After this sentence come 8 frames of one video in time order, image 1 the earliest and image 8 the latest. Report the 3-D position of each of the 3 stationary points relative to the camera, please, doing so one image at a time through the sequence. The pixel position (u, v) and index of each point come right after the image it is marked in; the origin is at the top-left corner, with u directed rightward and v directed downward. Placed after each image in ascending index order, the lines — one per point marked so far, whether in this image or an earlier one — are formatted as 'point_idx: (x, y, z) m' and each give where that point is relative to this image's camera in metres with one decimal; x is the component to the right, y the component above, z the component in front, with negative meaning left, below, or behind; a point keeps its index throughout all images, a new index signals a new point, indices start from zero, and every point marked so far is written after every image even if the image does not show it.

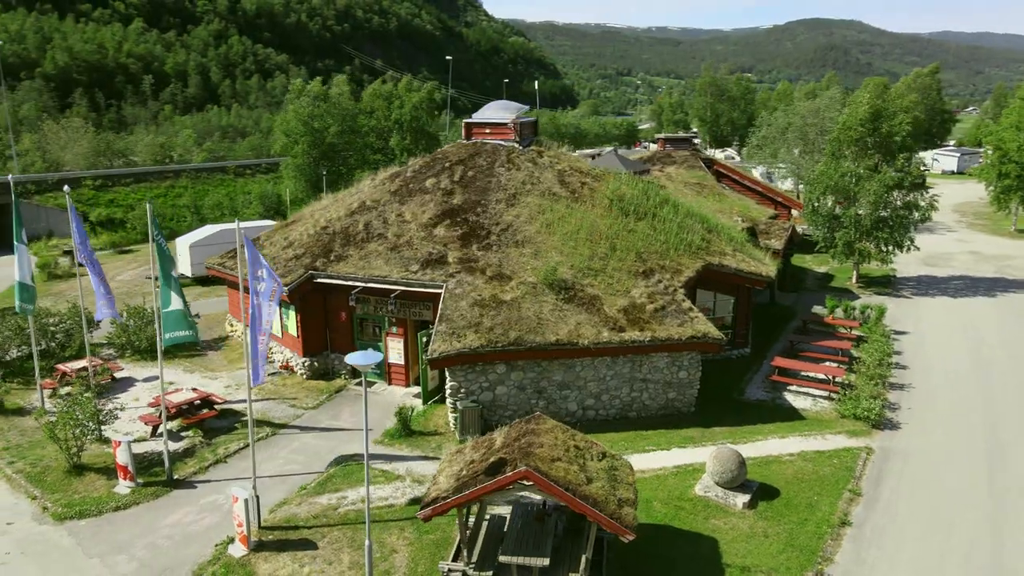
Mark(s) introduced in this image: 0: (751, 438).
0: (+5.3, -3.3, +16.2) m
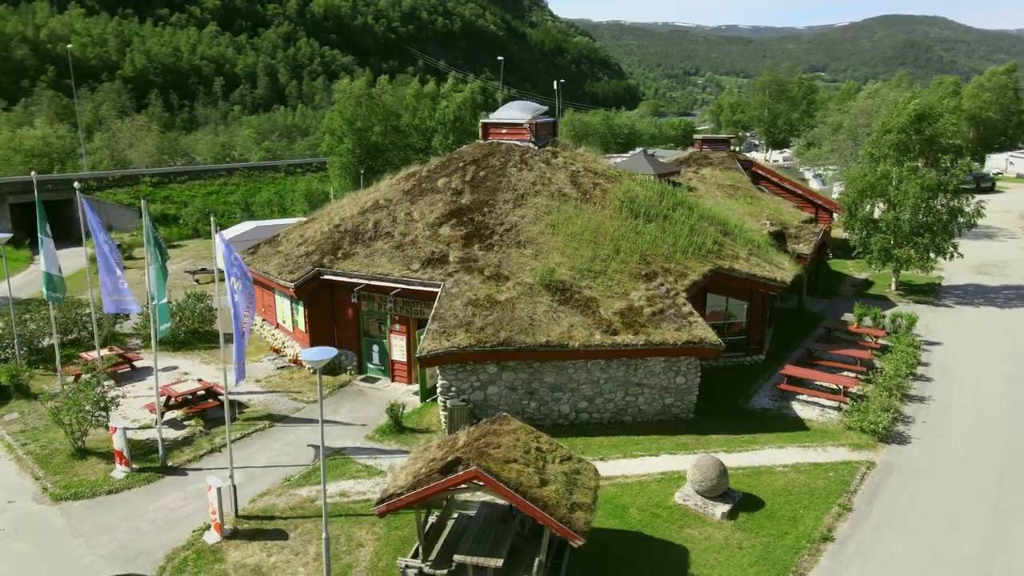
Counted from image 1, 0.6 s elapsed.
0: (+5.1, -3.4, +15.8) m
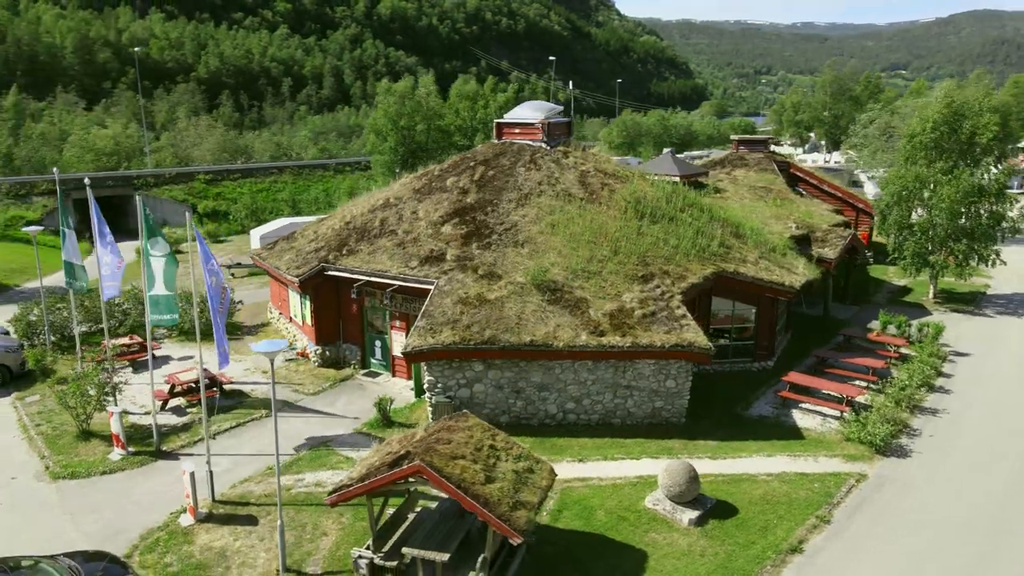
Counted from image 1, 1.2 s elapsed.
0: (+4.7, -3.5, +15.4) m
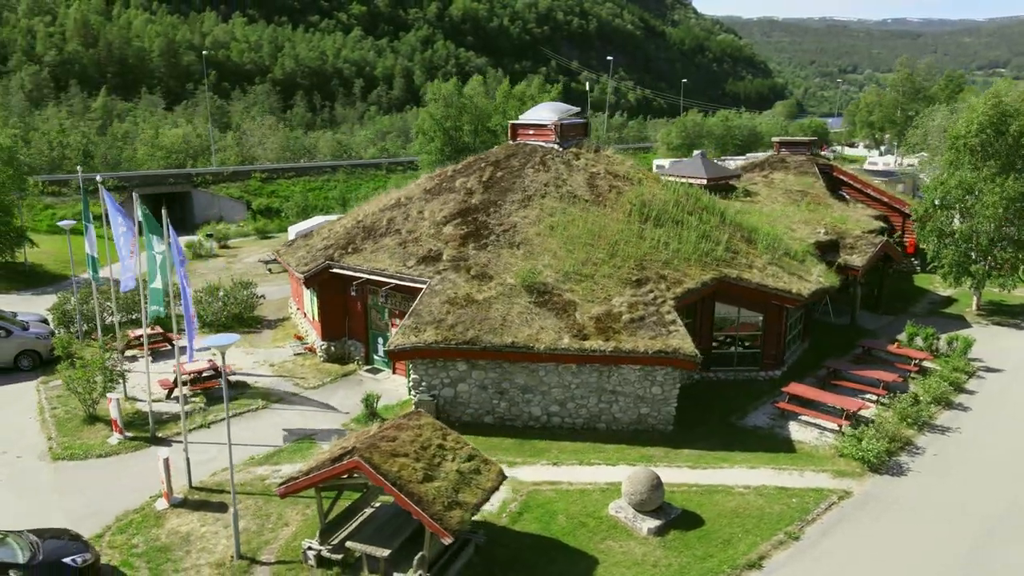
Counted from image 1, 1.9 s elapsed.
0: (+4.2, -3.6, +15.1) m
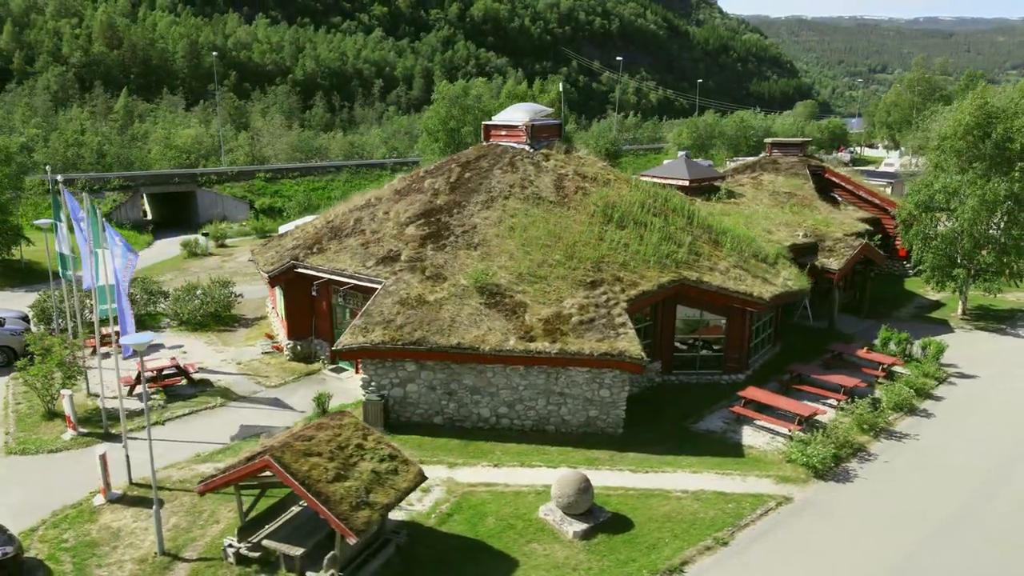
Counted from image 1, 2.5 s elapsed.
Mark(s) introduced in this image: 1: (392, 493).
0: (+3.0, -3.7, +15.0) m
1: (-1.8, -3.1, +11.0) m
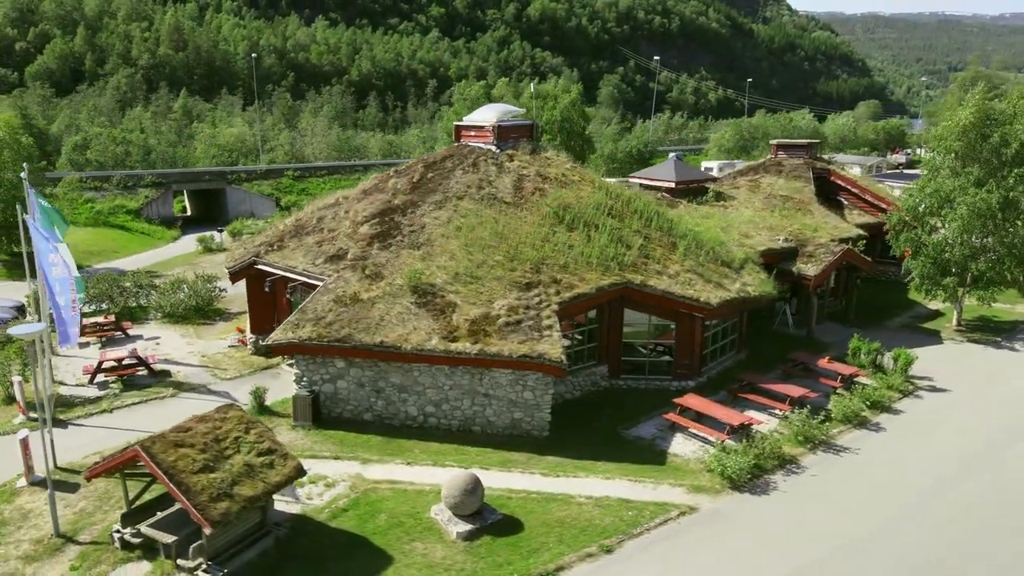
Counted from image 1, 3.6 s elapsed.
0: (+1.2, -3.7, +14.8) m
1: (-3.9, -3.0, +11.3) m
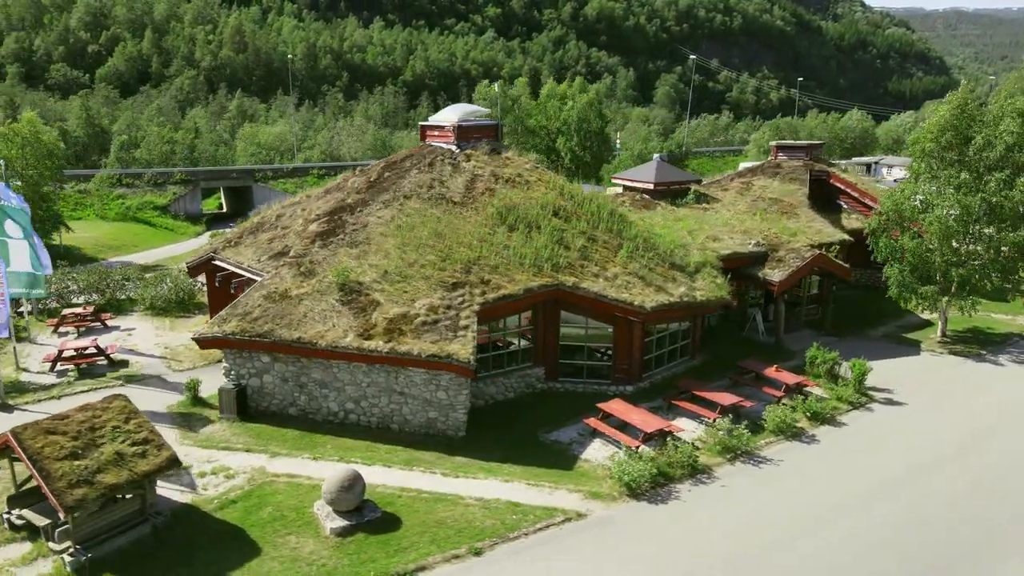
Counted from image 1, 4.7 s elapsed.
0: (-0.8, -3.8, +14.8) m
1: (-6.1, -2.9, +11.6) m
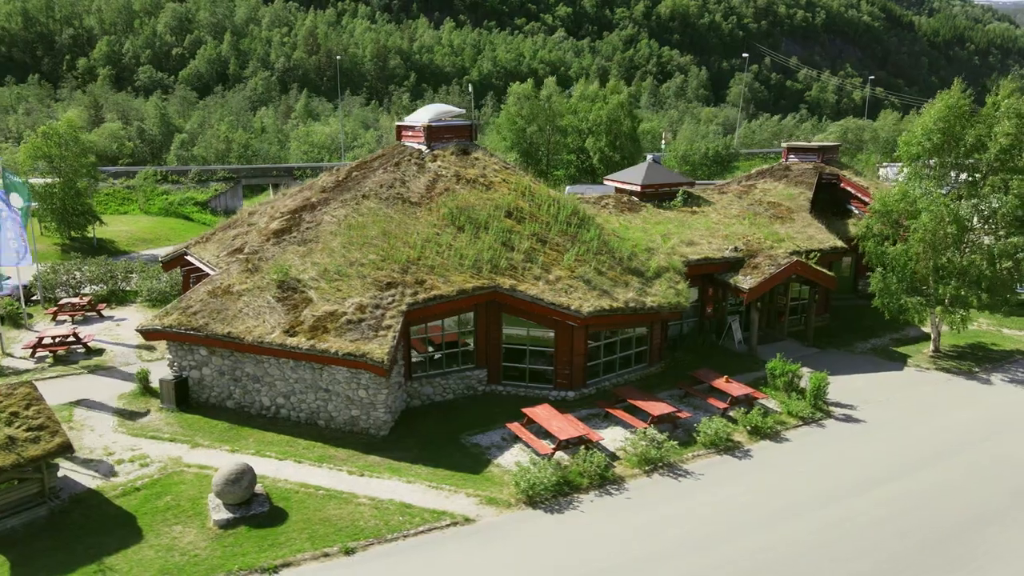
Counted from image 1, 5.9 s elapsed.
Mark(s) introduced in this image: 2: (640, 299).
0: (-2.7, -3.8, +14.8) m
1: (-8.3, -2.8, +12.2) m
2: (+3.3, -0.3, +18.6) m
